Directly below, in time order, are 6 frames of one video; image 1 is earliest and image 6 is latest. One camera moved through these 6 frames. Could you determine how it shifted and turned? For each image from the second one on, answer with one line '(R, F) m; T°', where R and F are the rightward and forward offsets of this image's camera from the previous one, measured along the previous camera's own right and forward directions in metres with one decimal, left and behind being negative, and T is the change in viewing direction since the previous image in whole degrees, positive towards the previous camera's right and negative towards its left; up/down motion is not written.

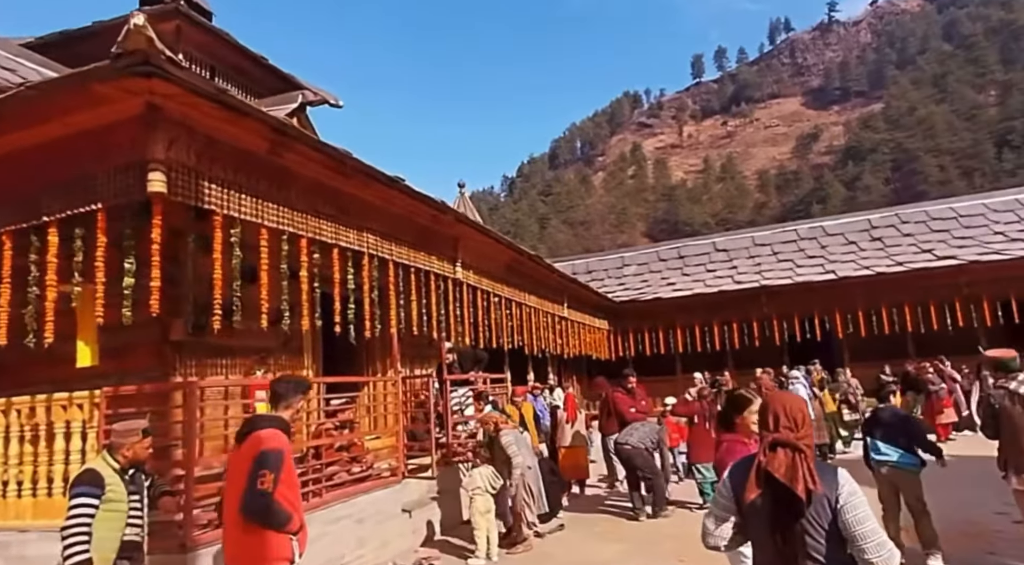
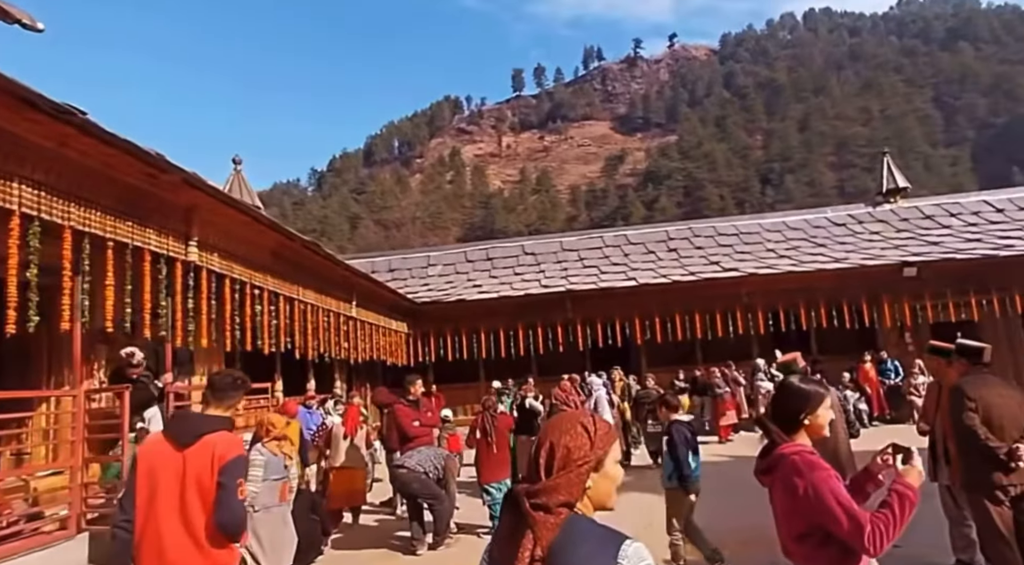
(+0.4, +1.0) m; +15°
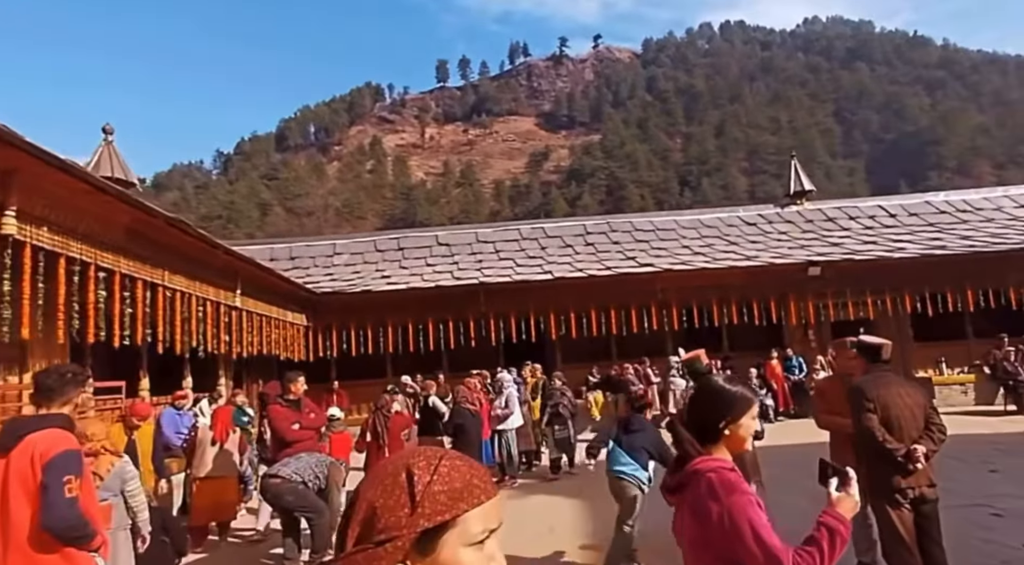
(+0.2, +0.6) m; +6°
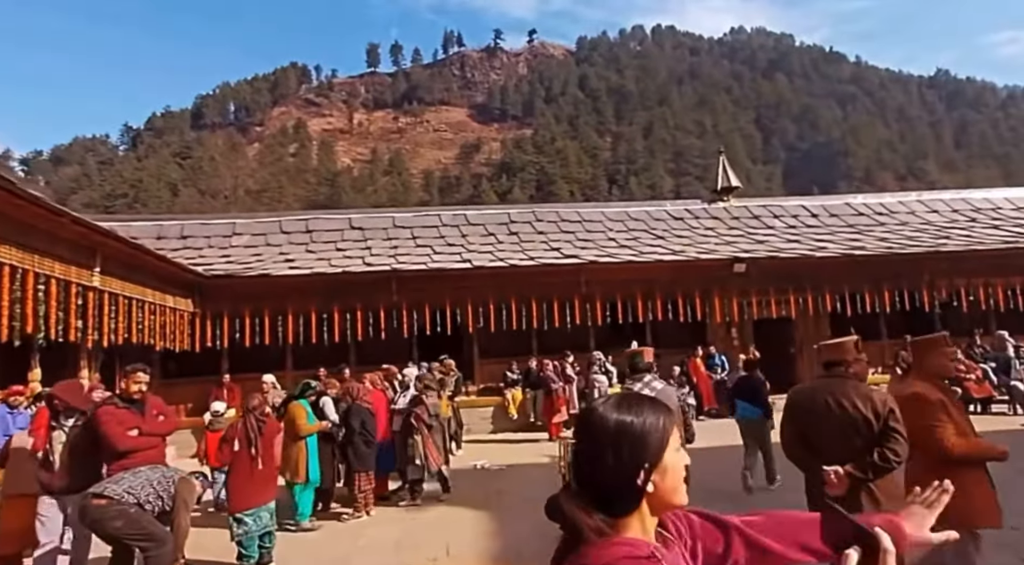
(+0.3, +0.9) m; +6°
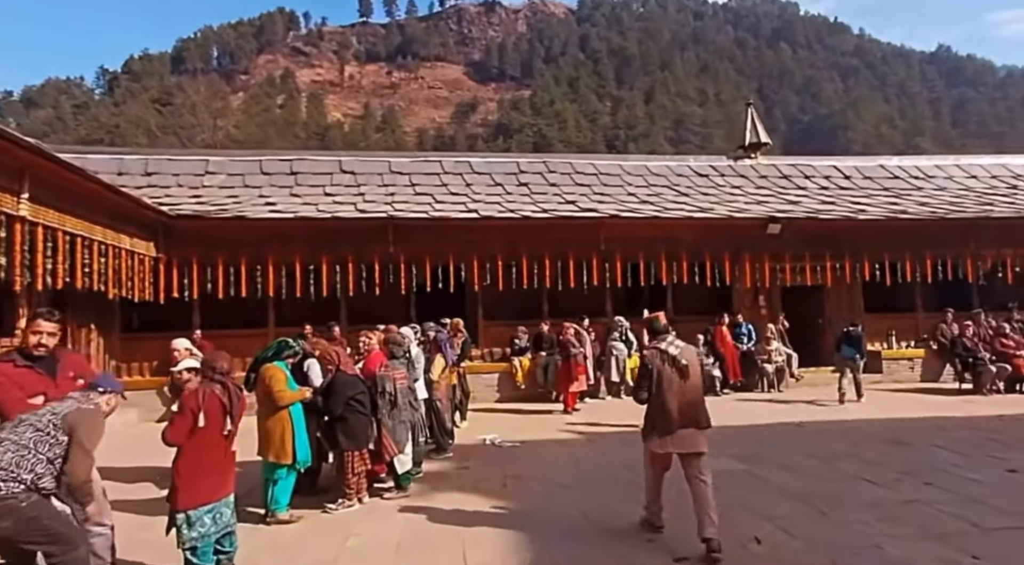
(-0.4, +1.4) m; +1°
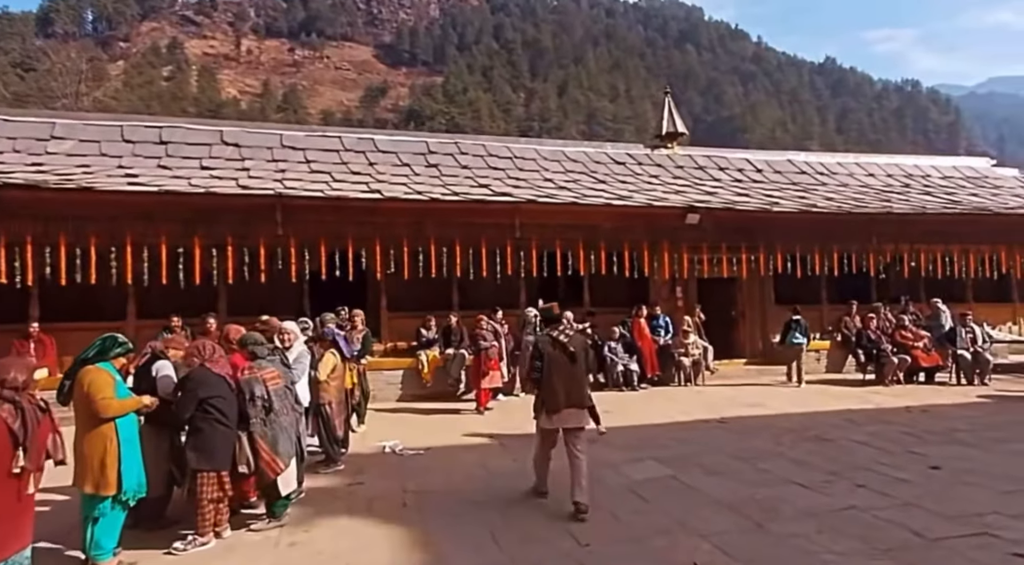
(+0.1, +0.9) m; +7°
